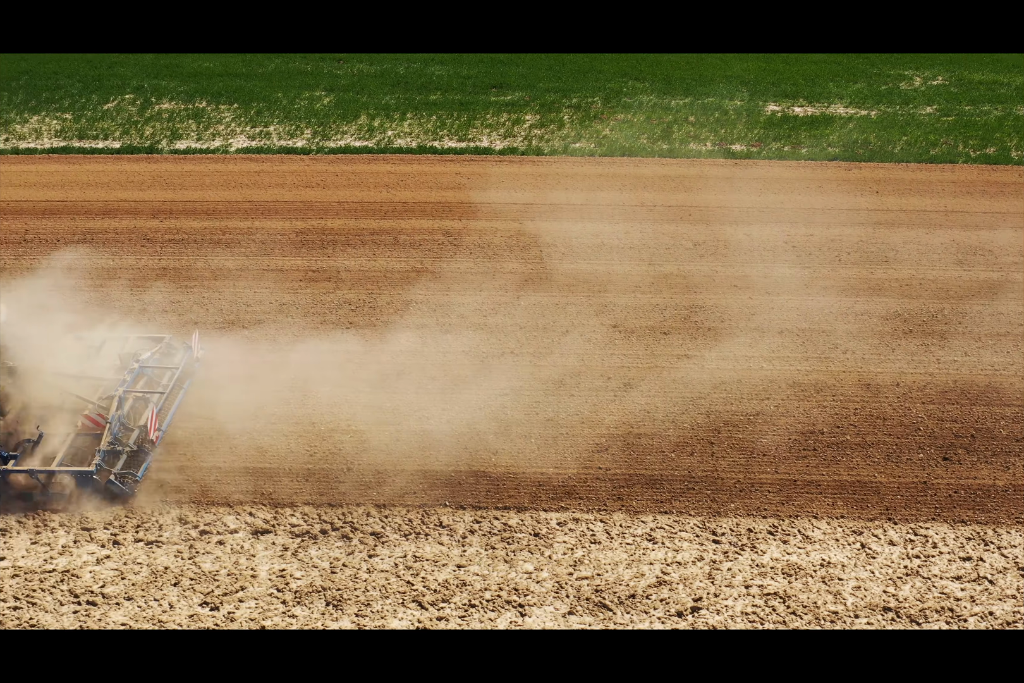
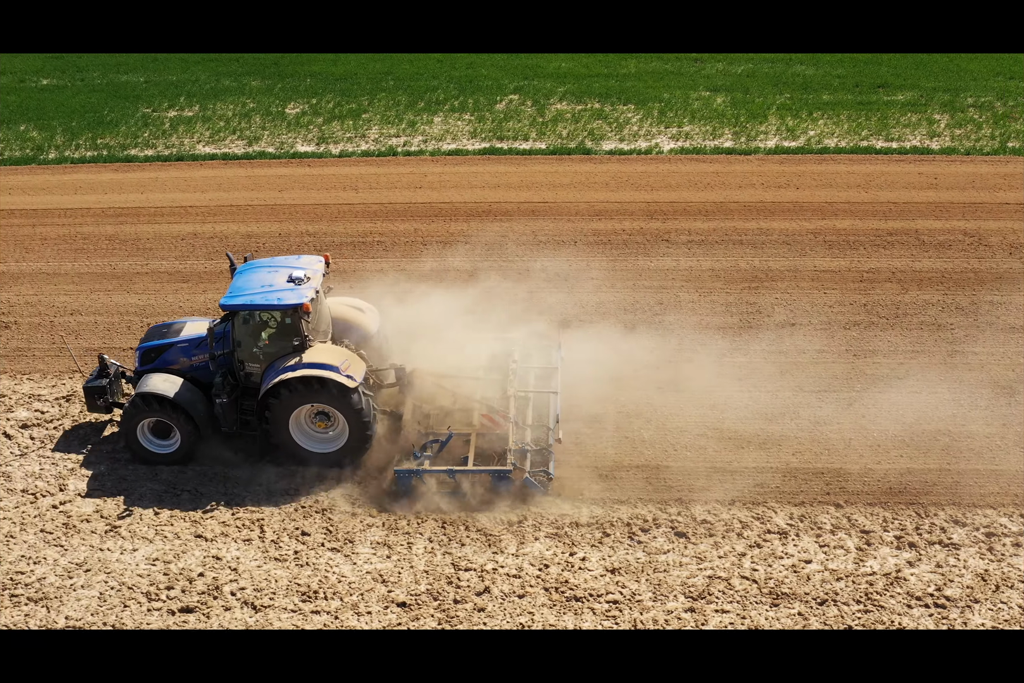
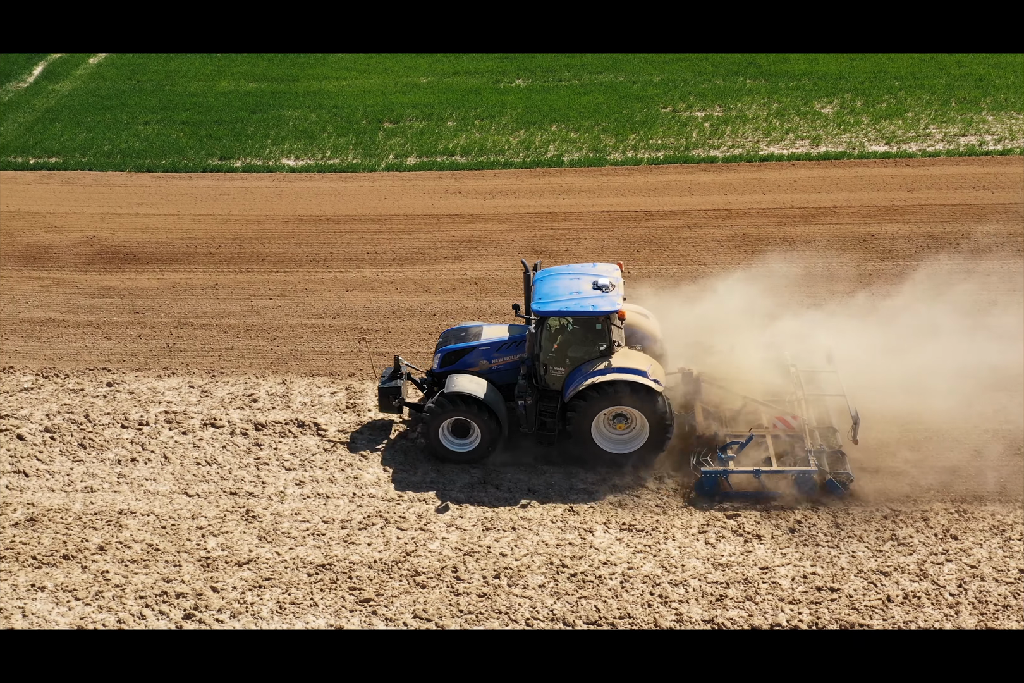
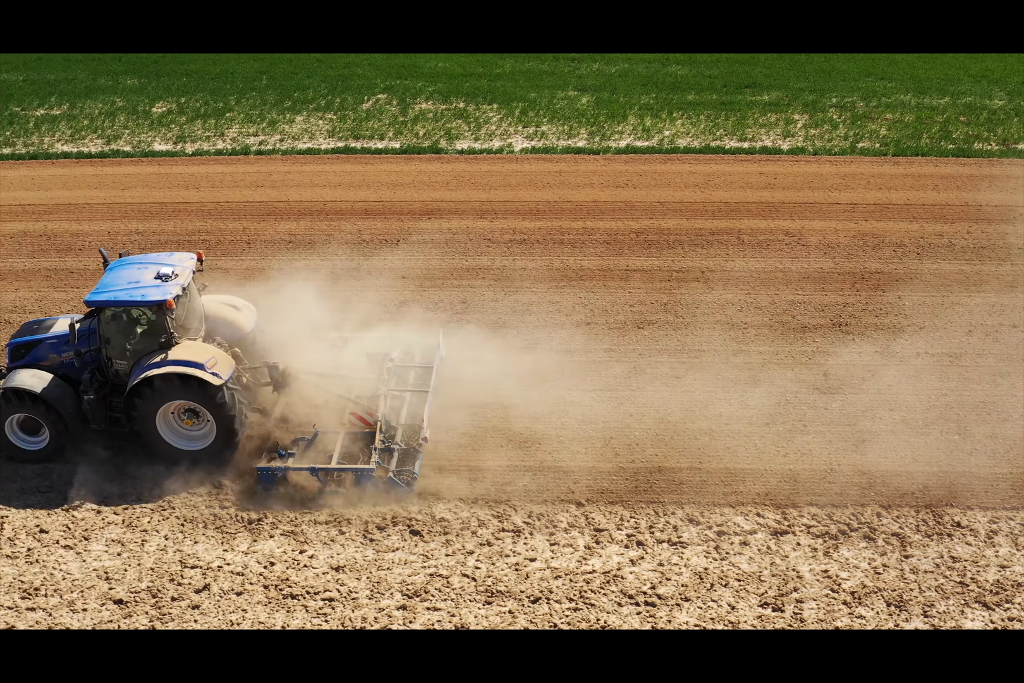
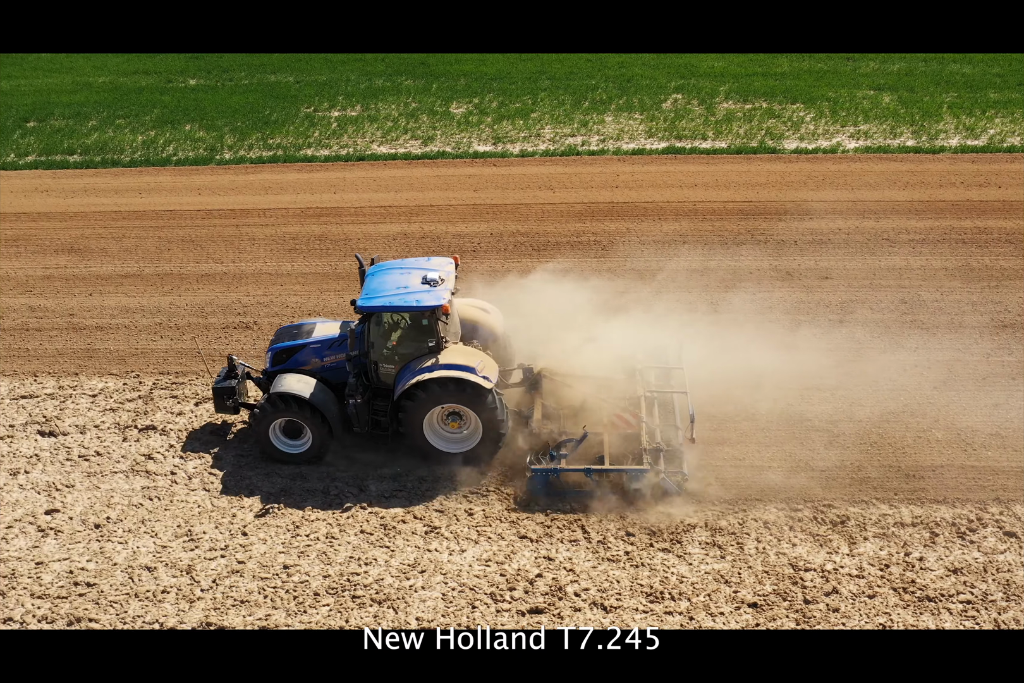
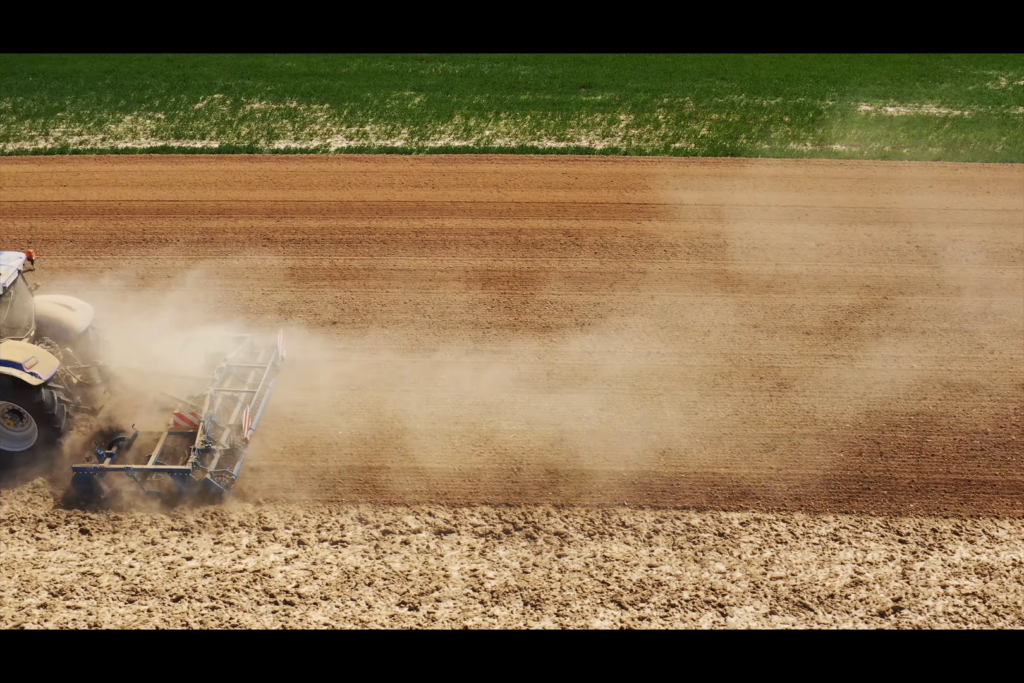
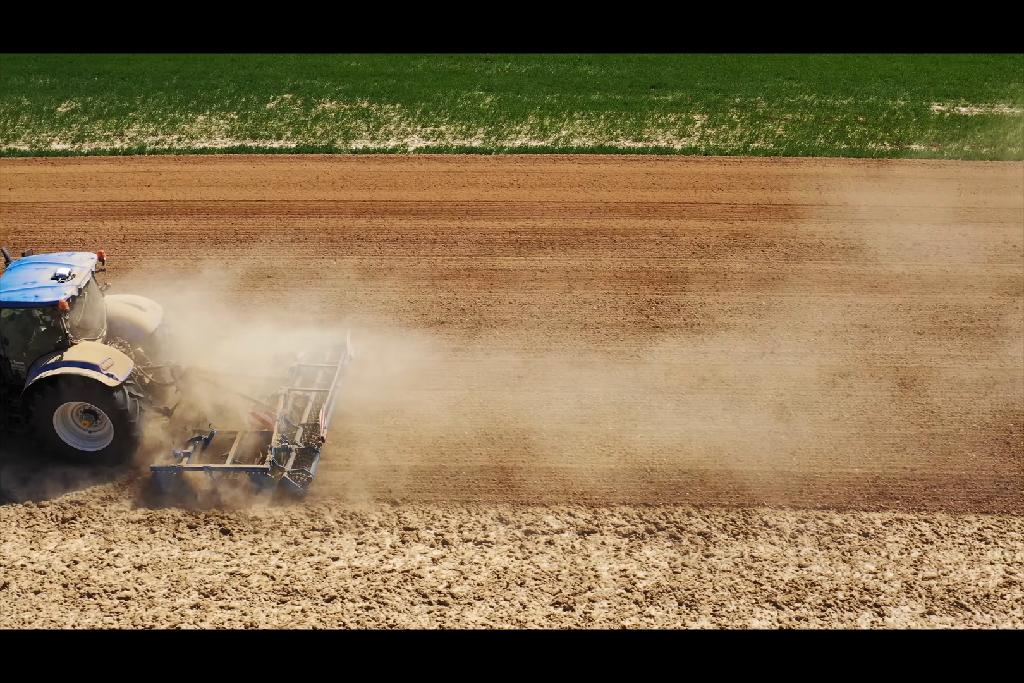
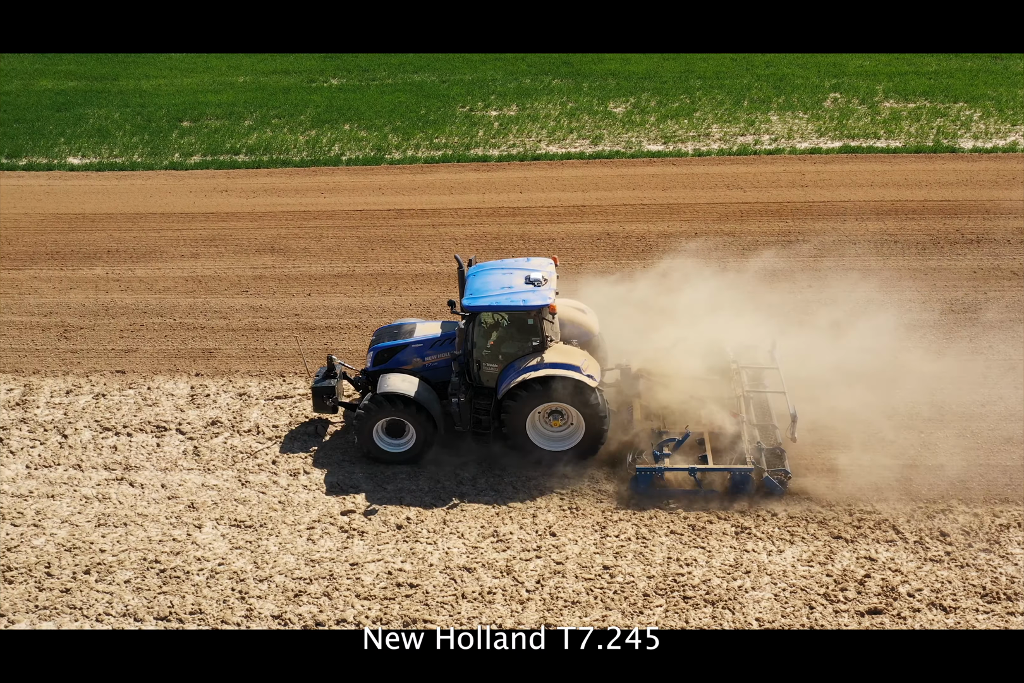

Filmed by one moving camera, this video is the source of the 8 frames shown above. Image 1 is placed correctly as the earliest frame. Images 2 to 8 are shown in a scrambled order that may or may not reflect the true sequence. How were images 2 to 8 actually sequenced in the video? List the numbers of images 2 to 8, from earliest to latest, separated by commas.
6, 7, 4, 2, 5, 8, 3
